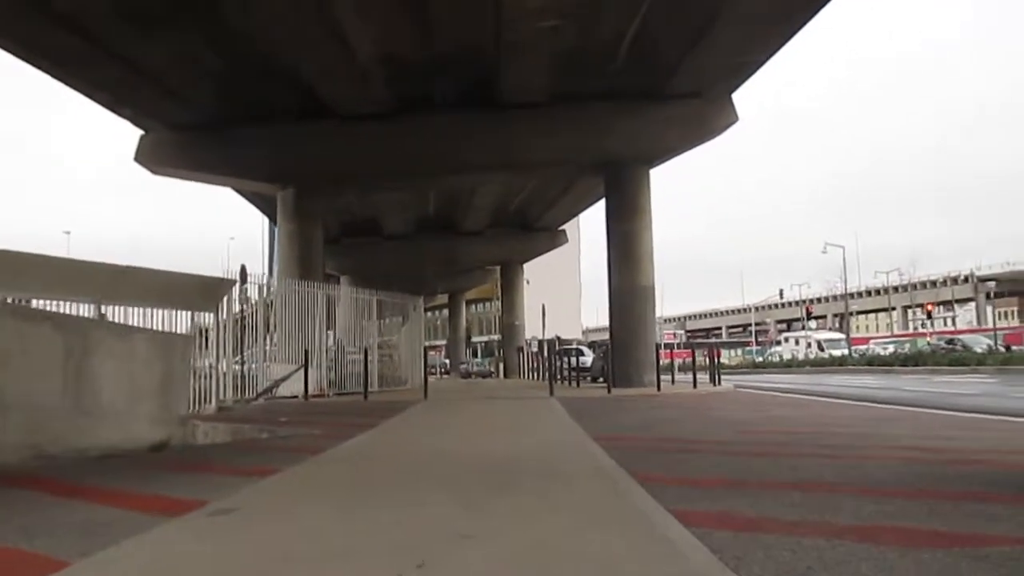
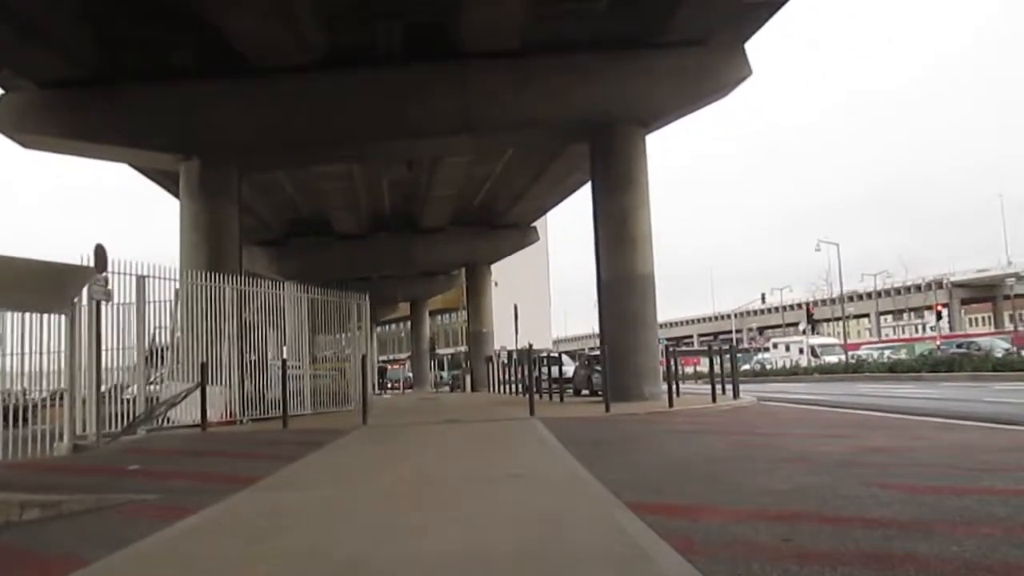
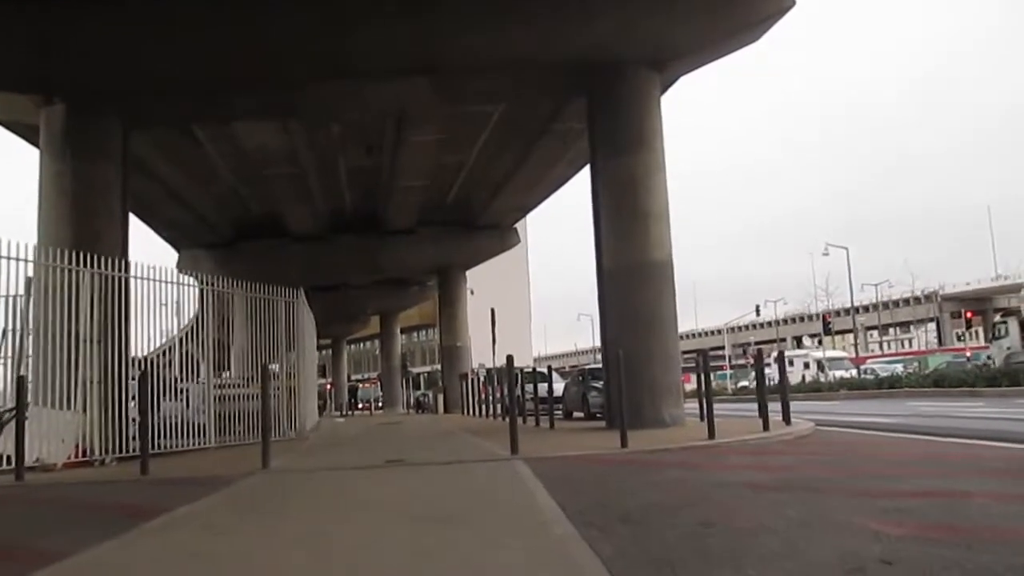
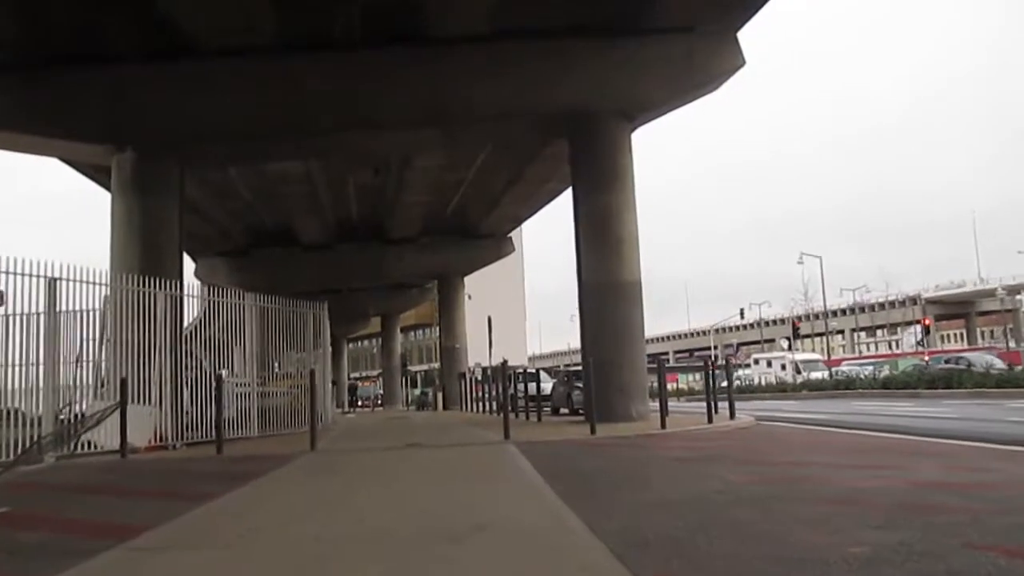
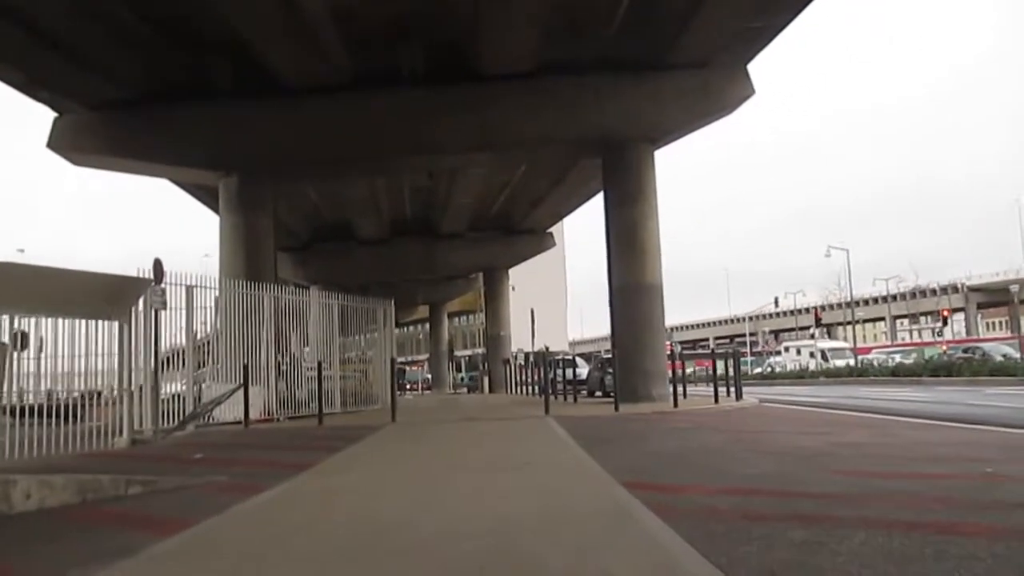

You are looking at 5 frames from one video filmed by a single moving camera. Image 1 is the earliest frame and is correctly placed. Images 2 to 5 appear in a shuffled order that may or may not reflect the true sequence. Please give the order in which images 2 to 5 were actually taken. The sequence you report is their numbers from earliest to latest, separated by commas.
5, 2, 4, 3
